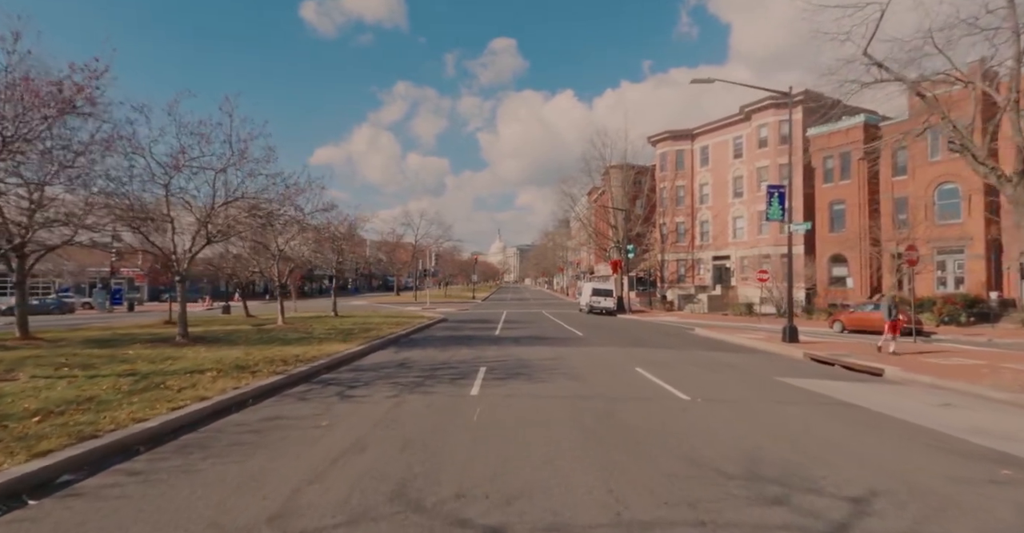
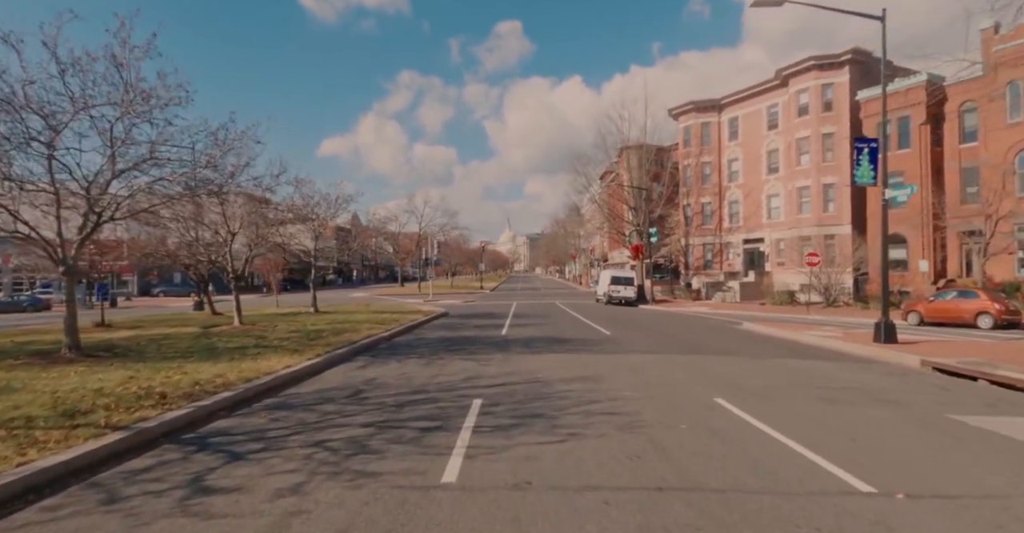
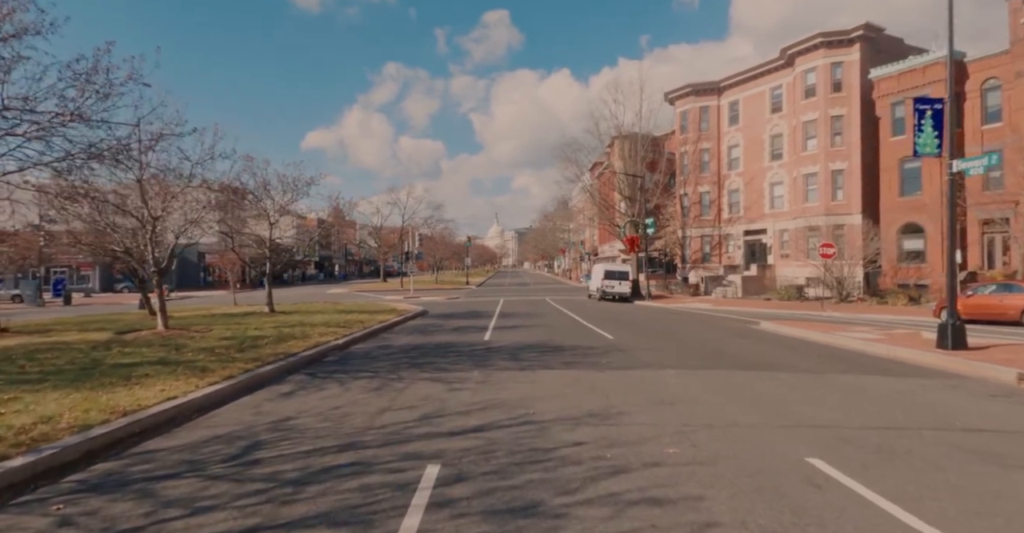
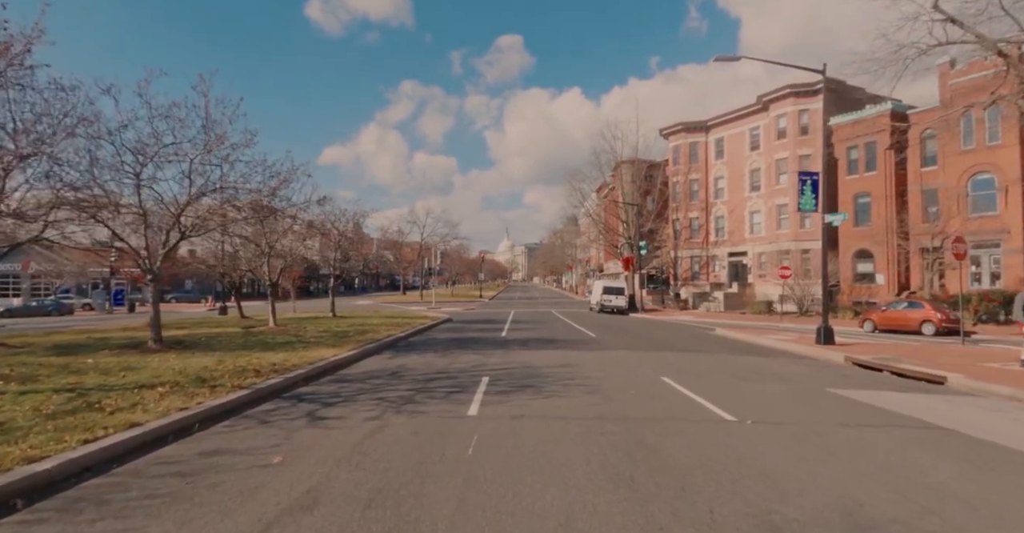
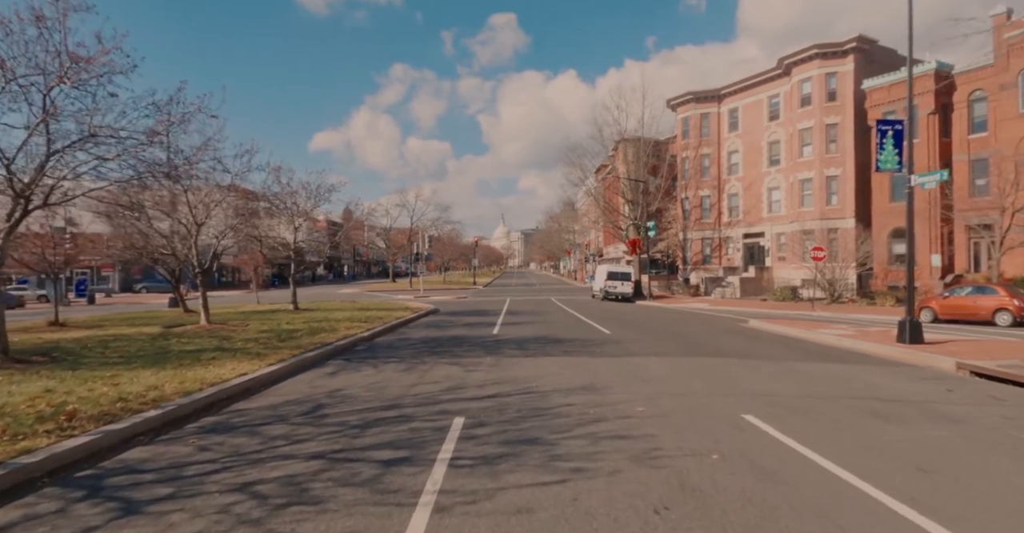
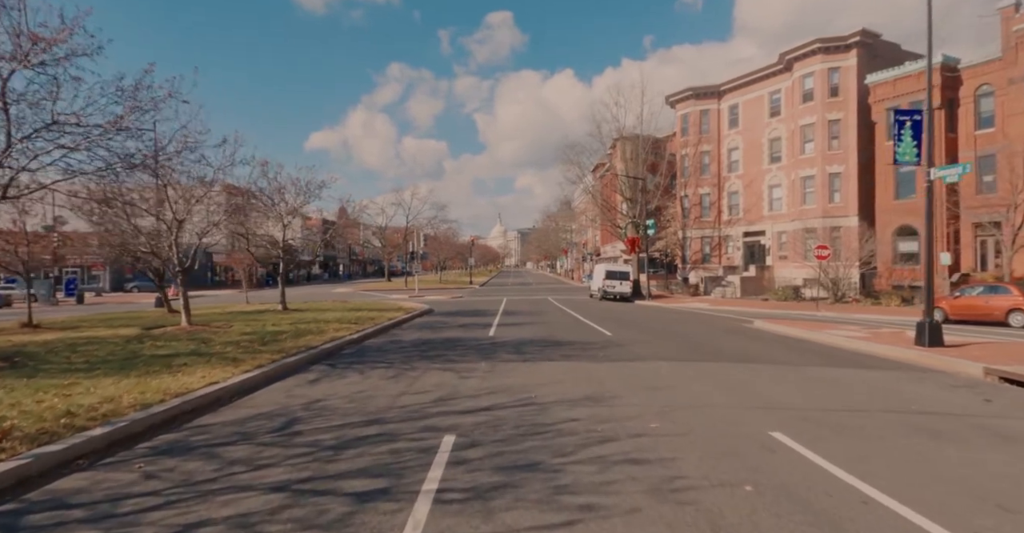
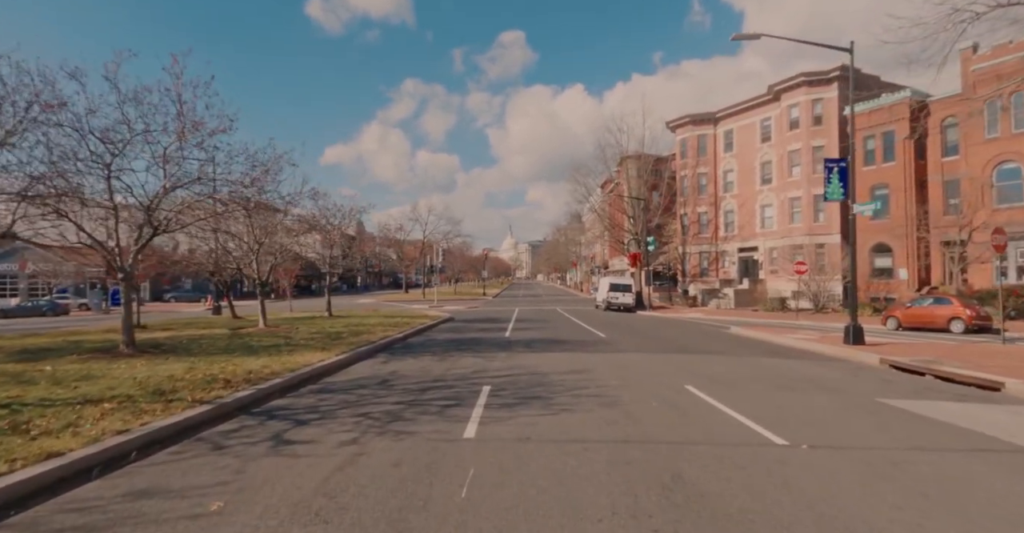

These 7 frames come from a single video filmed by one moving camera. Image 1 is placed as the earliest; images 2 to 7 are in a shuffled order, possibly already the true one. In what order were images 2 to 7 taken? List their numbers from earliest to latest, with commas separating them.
4, 7, 2, 5, 6, 3
